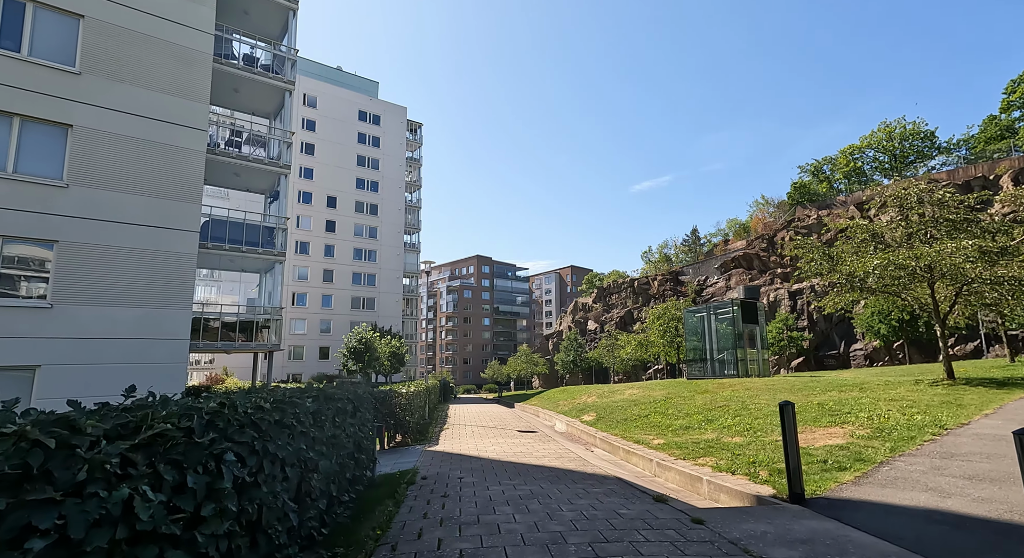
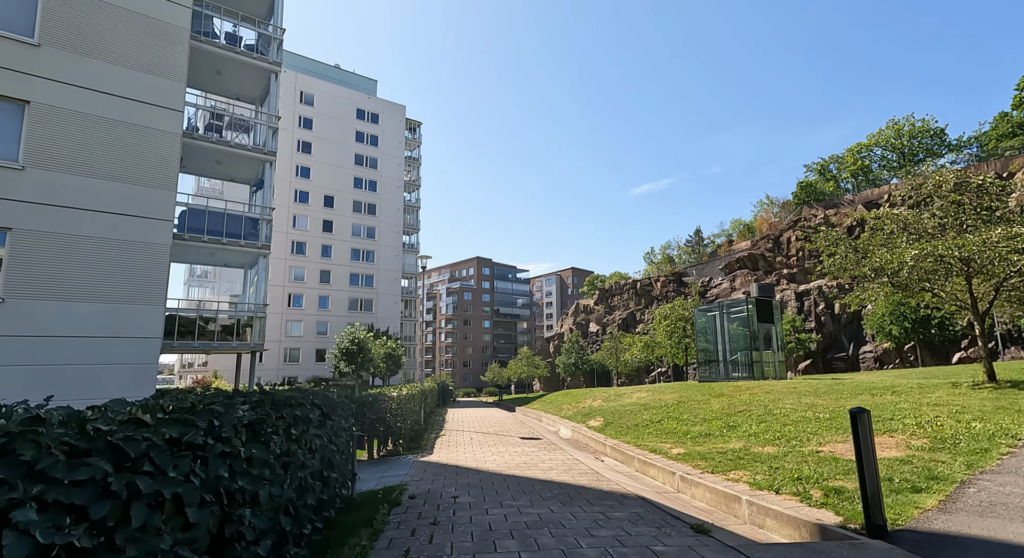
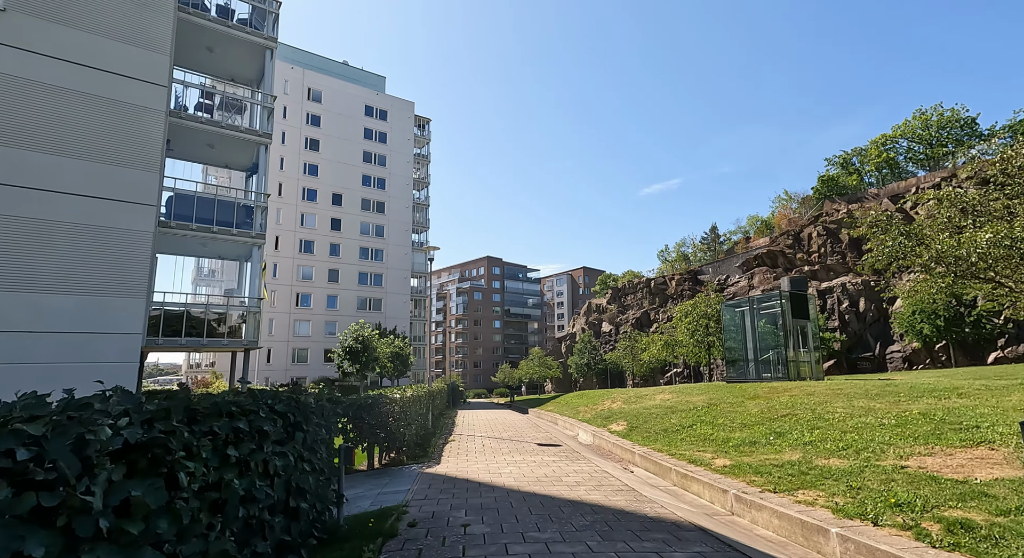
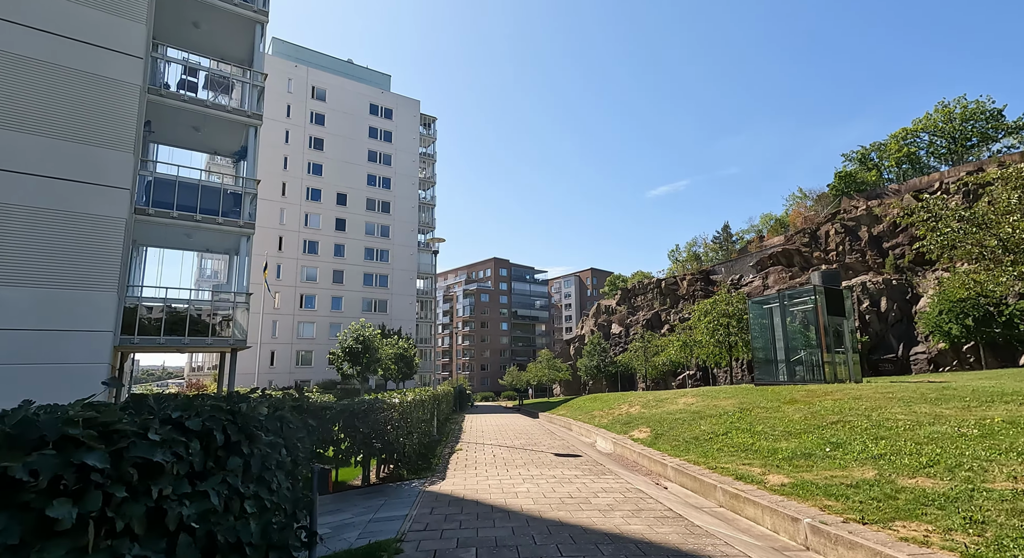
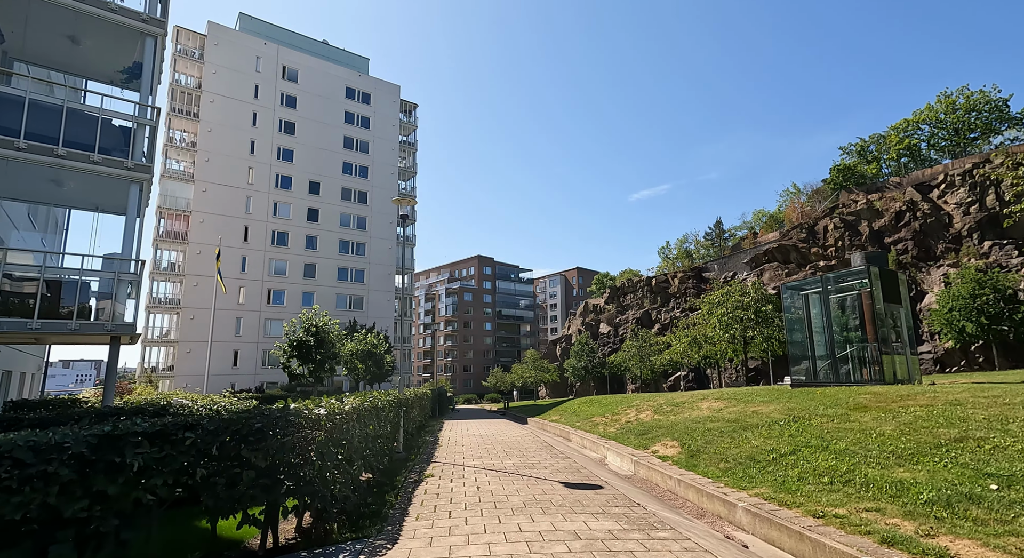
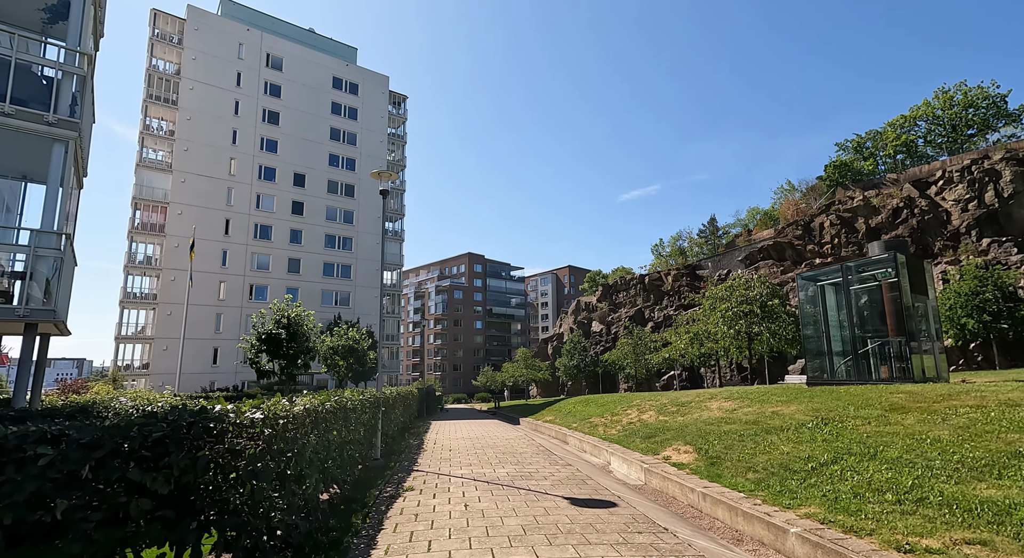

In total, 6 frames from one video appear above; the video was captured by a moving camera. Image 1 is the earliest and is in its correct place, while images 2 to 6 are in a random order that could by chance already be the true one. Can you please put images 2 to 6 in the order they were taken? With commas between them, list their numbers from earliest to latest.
2, 3, 4, 5, 6
